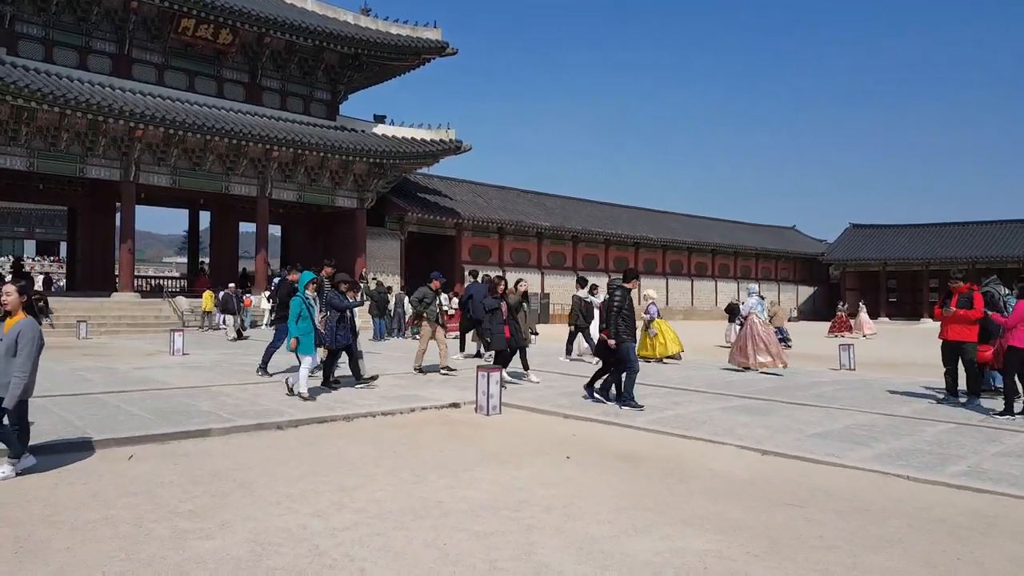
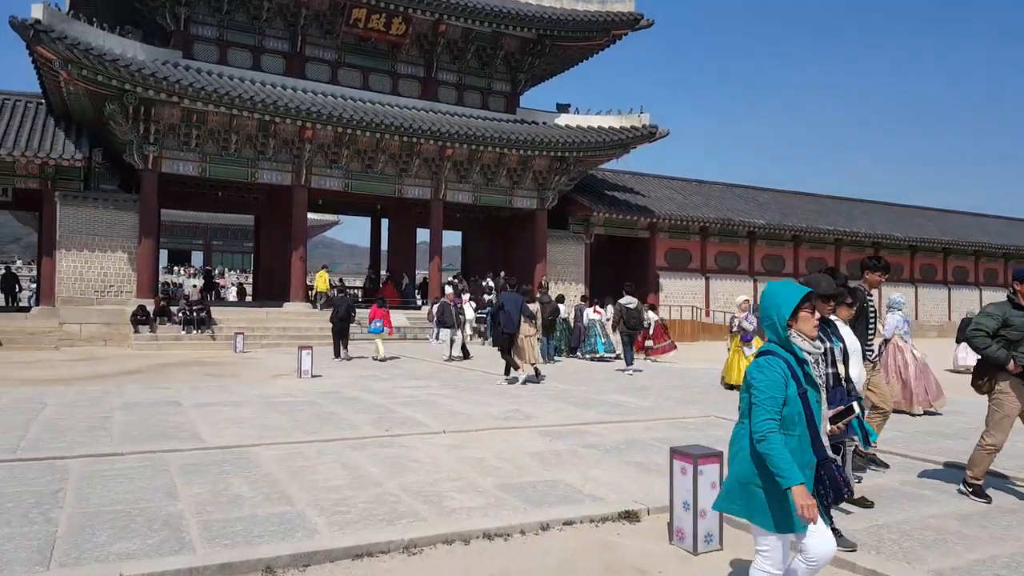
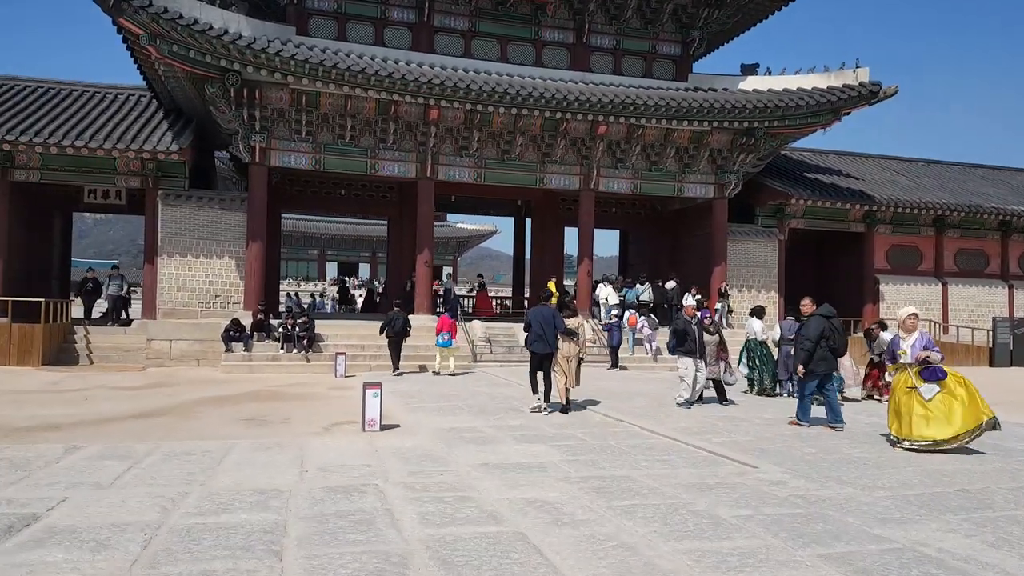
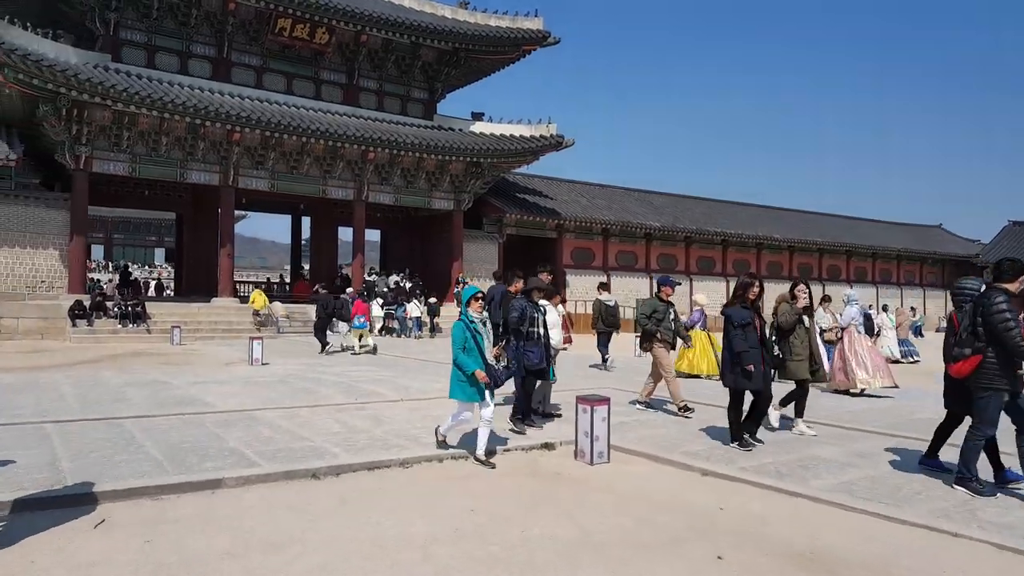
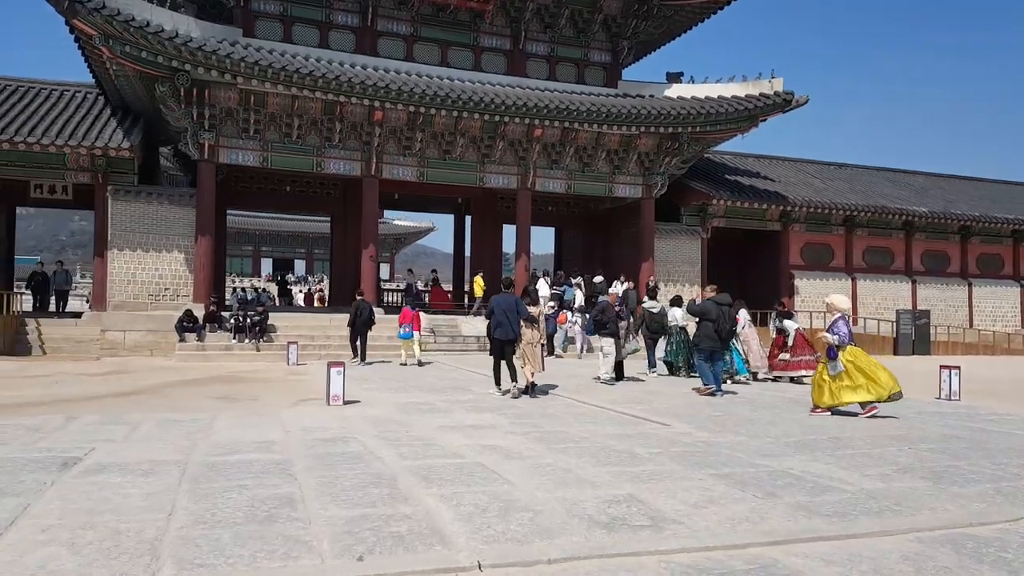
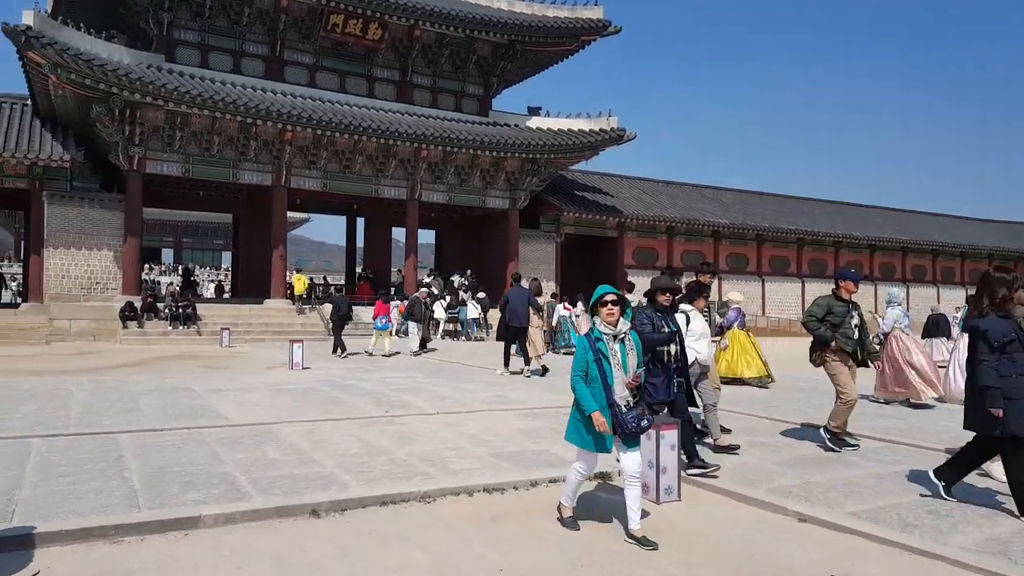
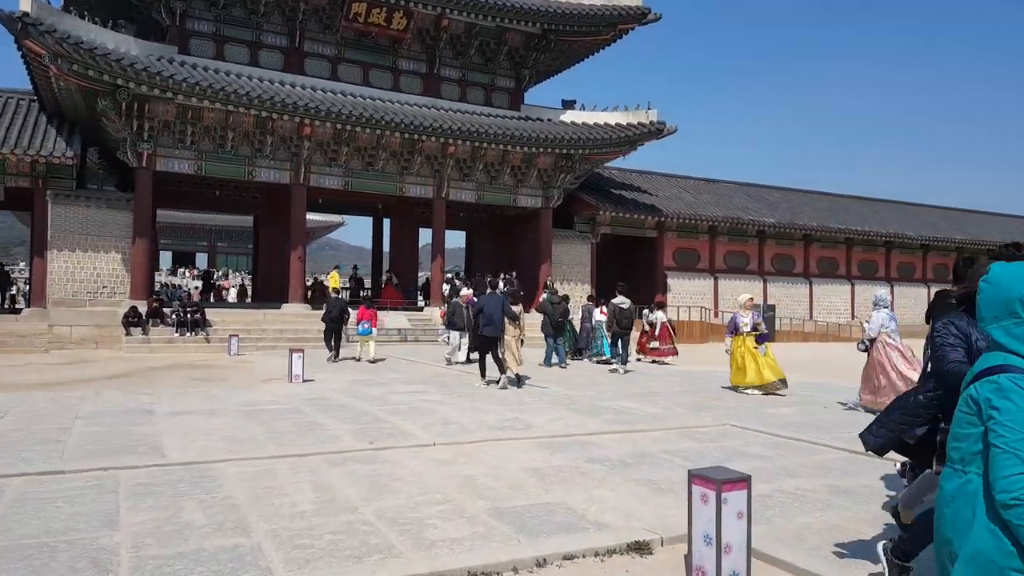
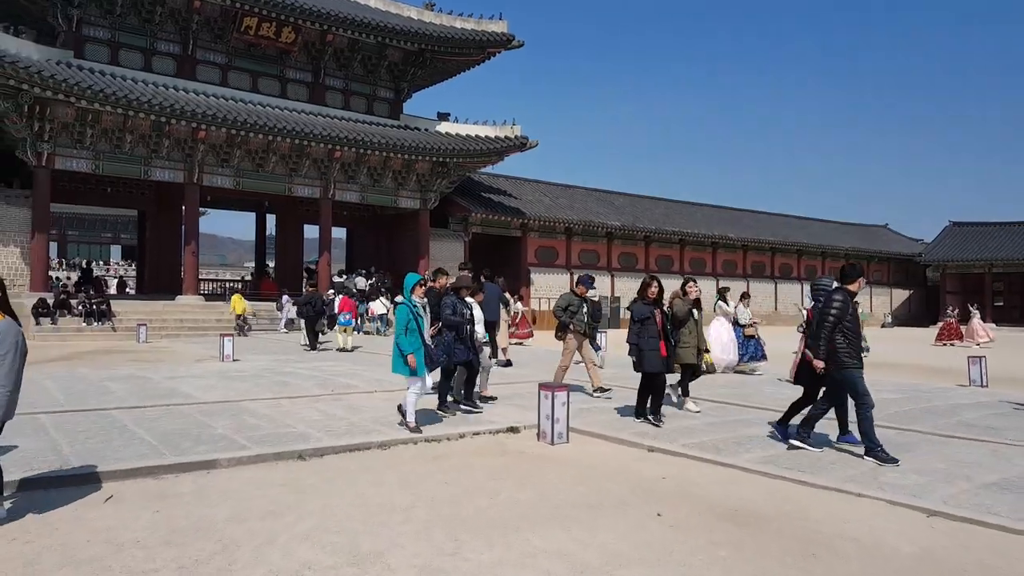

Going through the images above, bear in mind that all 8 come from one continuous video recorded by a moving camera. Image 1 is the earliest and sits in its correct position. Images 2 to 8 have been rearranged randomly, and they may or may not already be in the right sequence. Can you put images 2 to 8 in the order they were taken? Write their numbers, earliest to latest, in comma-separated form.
8, 4, 6, 2, 7, 5, 3
